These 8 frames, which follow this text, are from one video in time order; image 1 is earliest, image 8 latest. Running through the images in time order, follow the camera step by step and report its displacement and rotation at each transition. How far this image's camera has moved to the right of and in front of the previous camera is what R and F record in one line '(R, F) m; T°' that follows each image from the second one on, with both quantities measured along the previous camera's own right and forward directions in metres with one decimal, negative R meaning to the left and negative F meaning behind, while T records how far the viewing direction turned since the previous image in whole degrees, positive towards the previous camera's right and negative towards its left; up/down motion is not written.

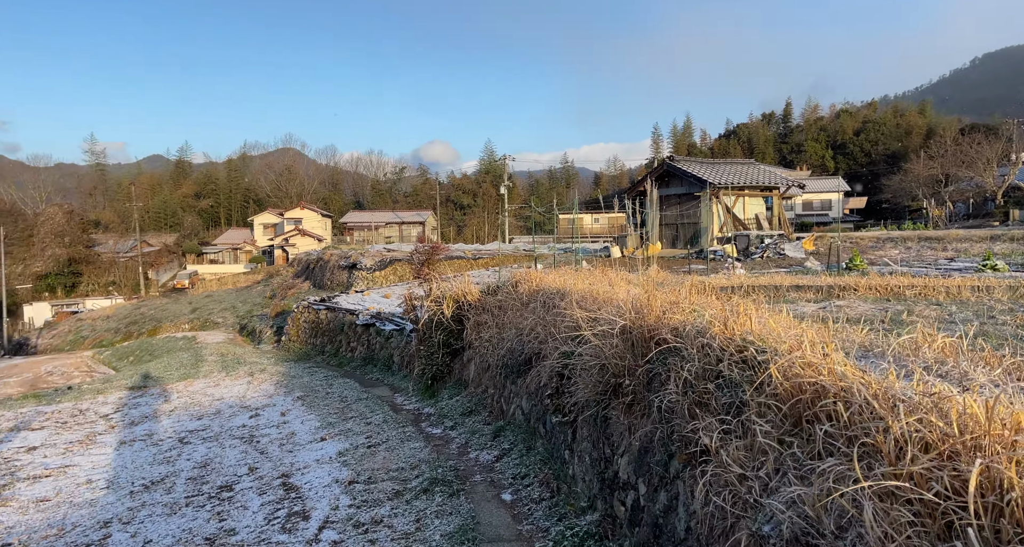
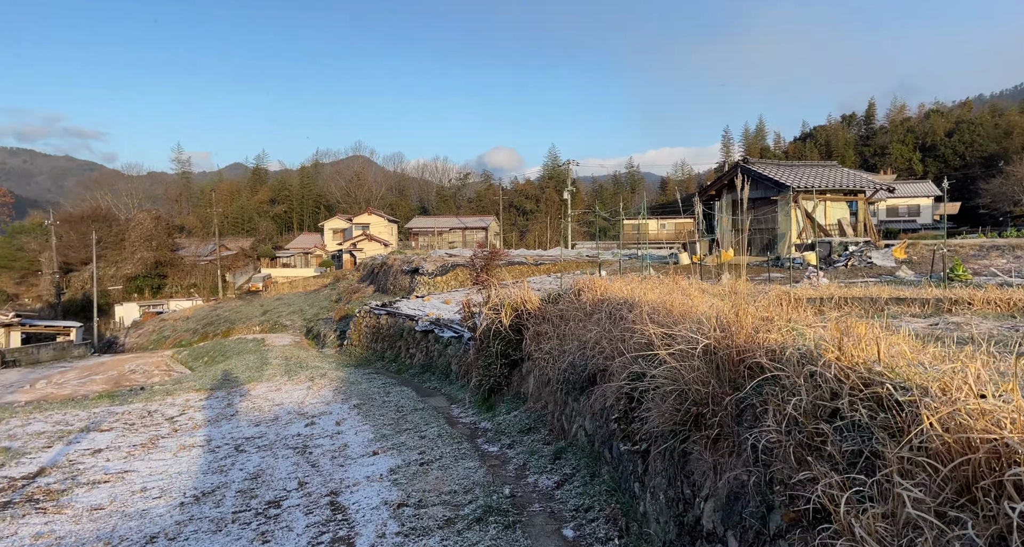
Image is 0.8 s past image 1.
(0.0, +0.4) m; -5°
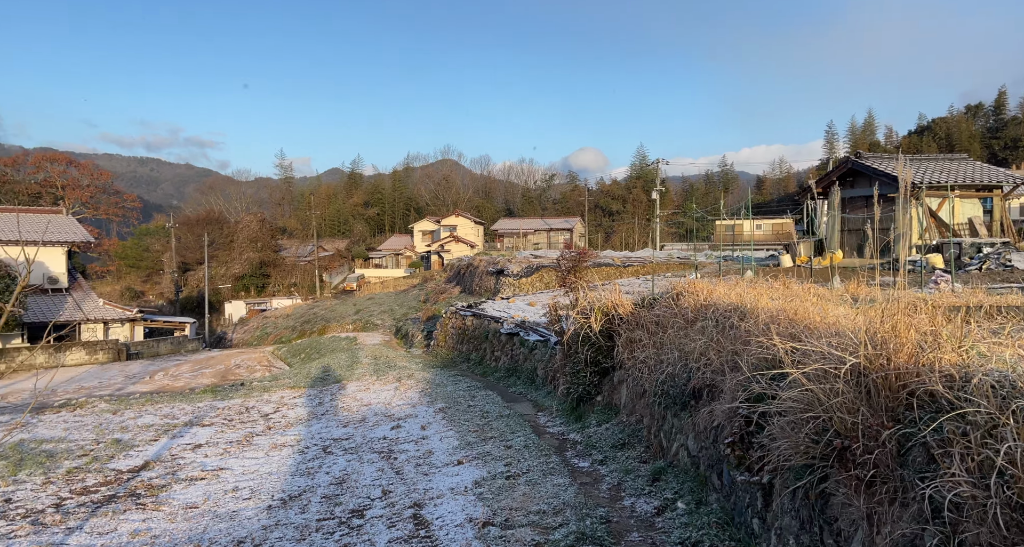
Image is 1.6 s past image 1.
(-0.1, +0.3) m; -7°
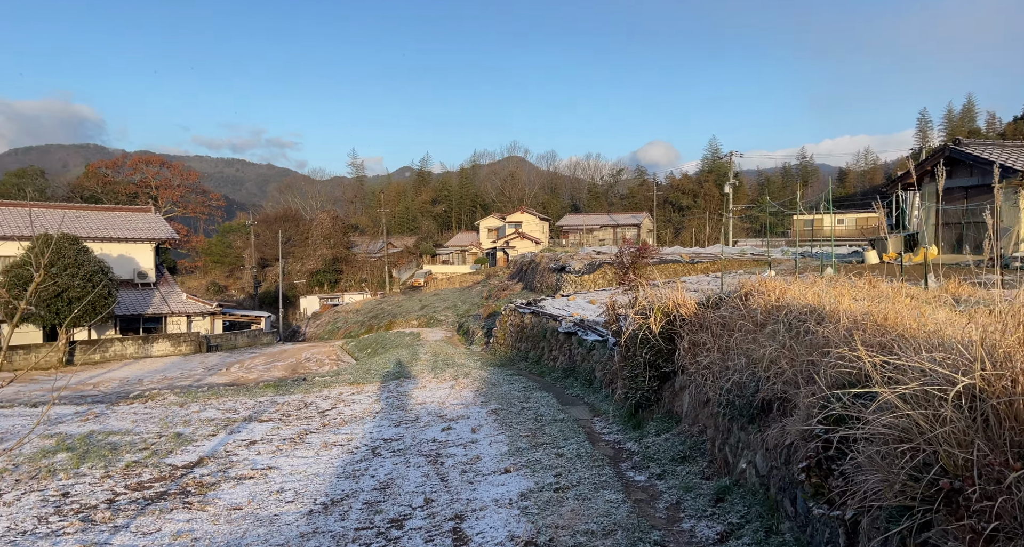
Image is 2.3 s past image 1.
(+0.1, +0.3) m; -5°
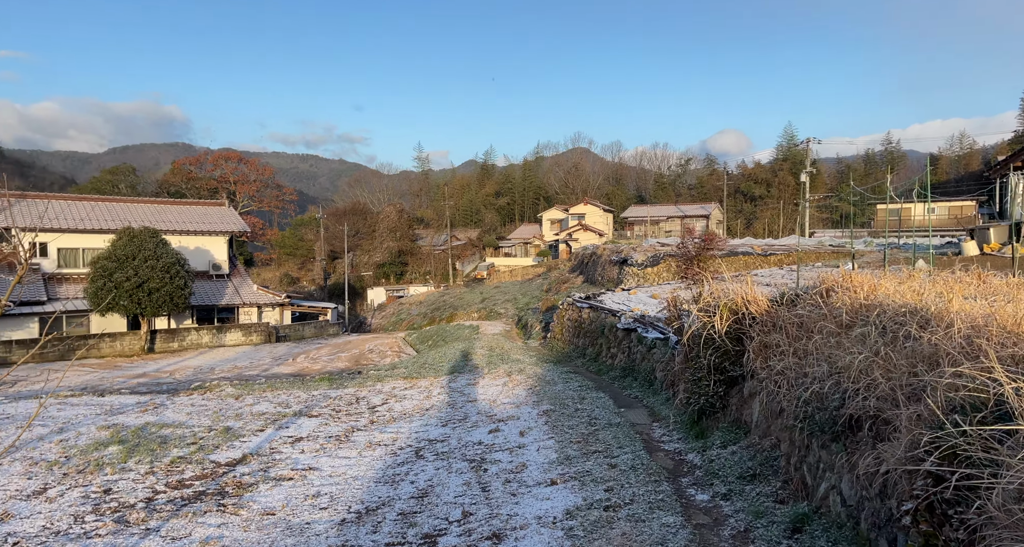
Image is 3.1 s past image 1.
(+0.1, +0.4) m; -5°
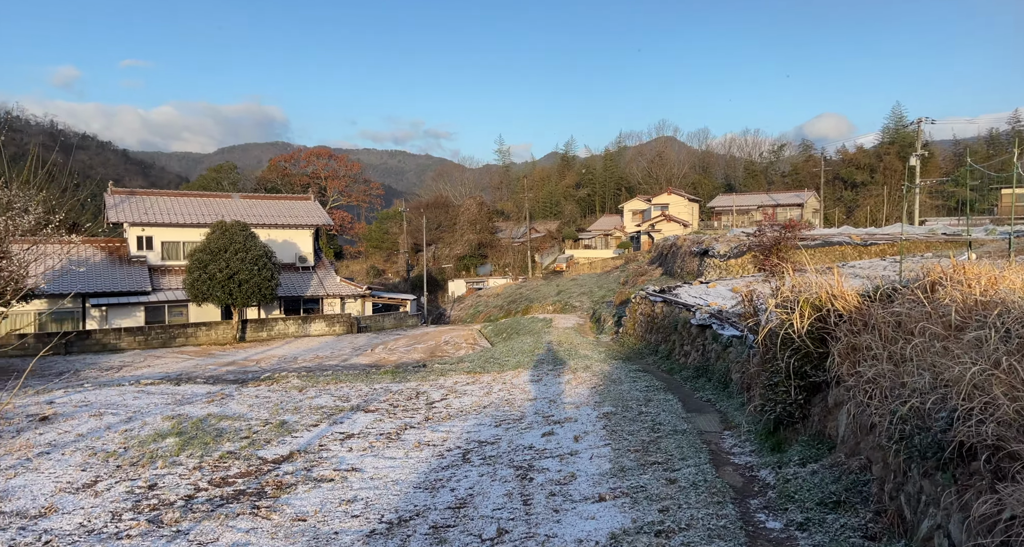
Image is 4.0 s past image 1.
(+0.2, +0.5) m; -7°
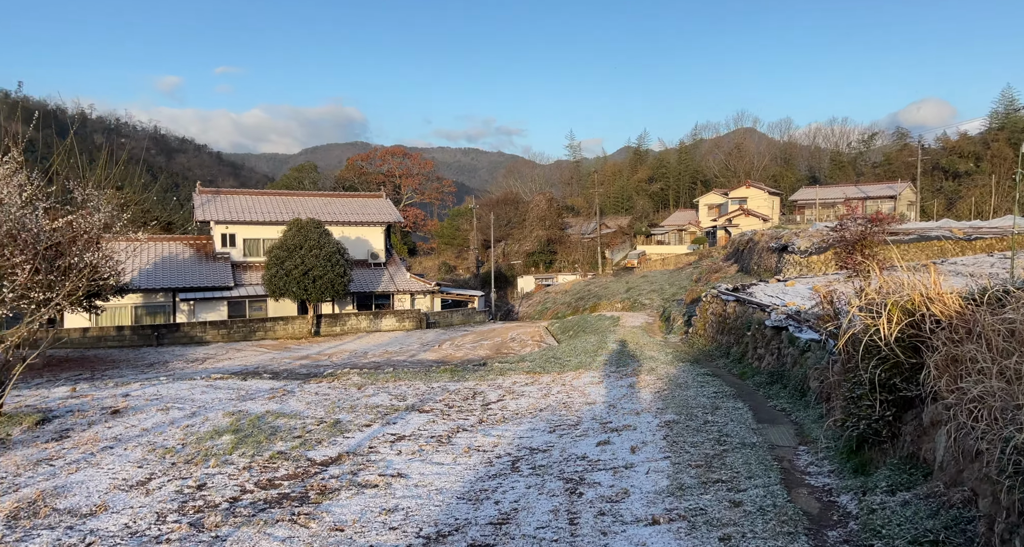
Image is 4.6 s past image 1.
(+0.1, +0.4) m; -6°
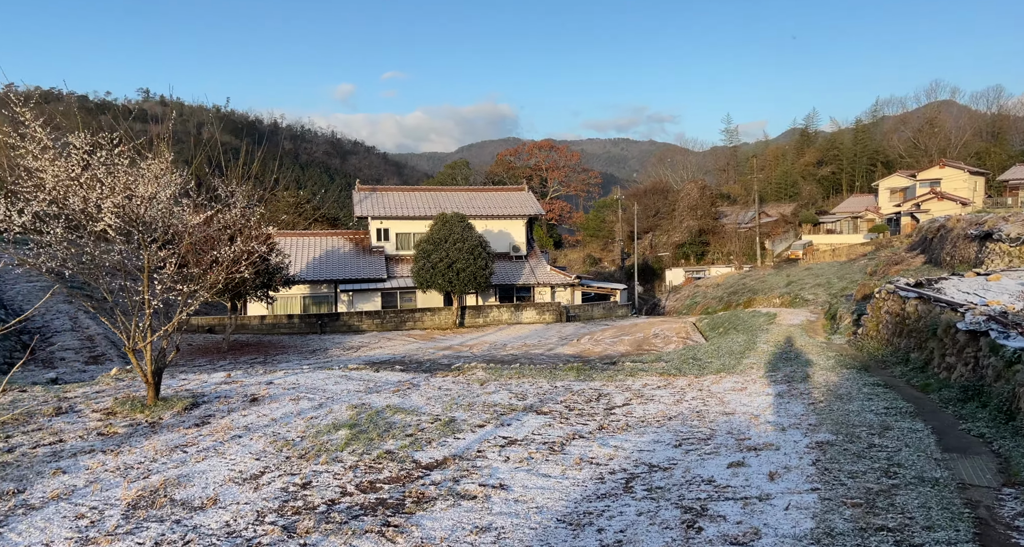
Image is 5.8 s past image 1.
(+0.2, +0.6) m; -12°
